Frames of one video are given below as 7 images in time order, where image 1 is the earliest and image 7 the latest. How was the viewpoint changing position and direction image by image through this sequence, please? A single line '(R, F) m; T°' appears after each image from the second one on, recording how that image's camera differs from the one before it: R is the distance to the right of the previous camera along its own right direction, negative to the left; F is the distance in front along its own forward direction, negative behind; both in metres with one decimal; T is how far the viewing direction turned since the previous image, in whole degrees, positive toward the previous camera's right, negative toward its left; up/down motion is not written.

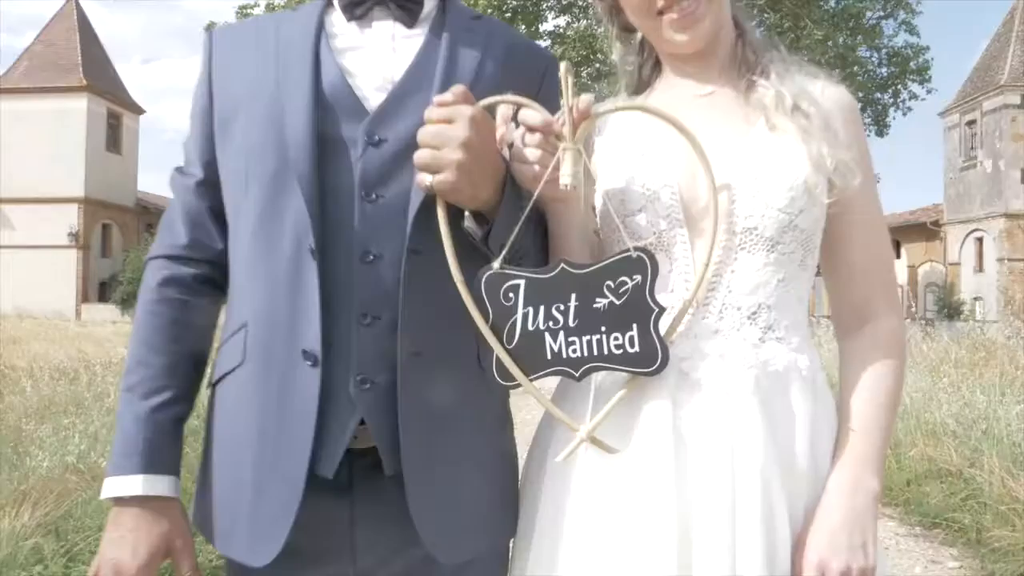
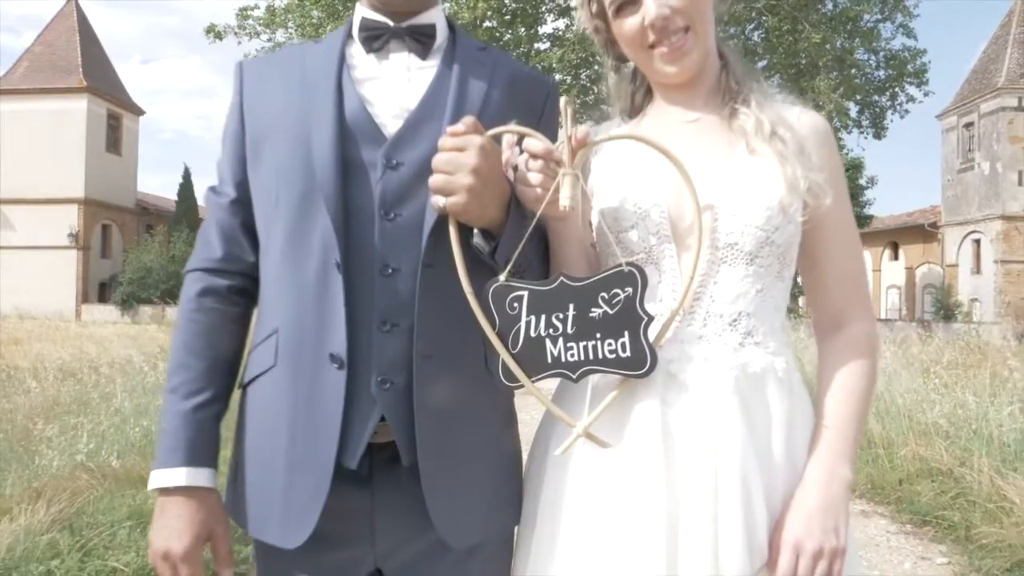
(0.0, -0.2) m; 0°
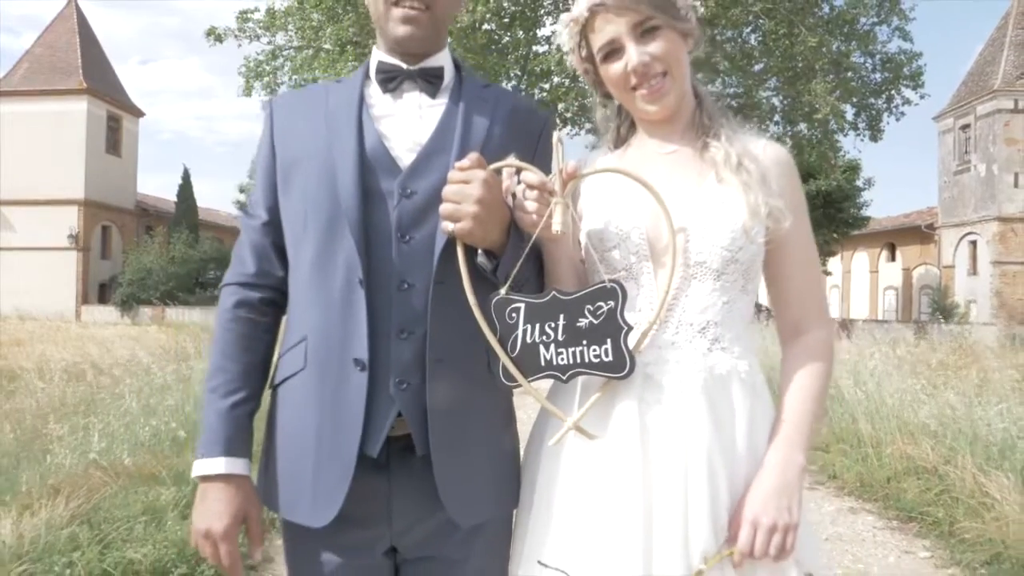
(0.0, -0.3) m; 0°
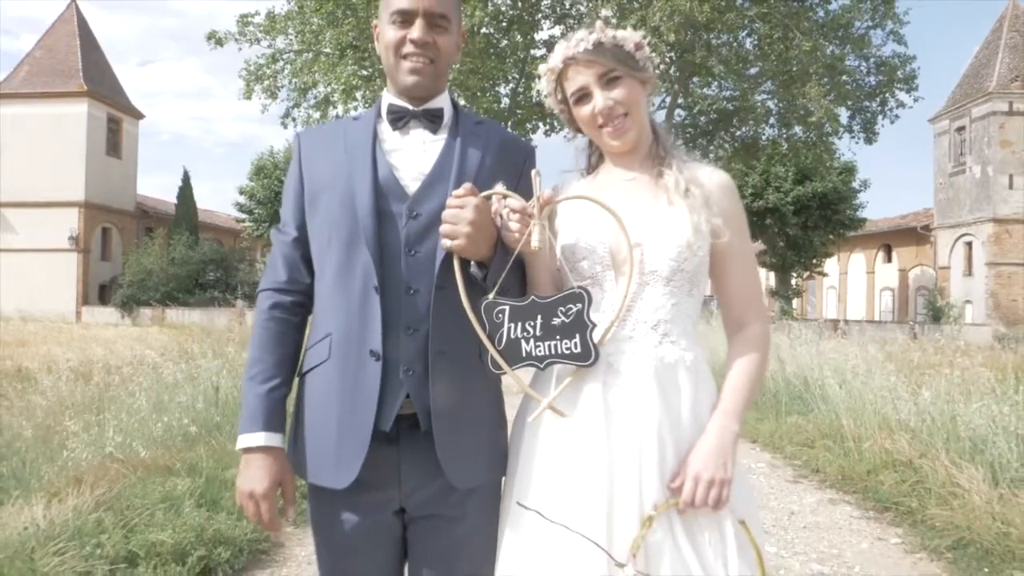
(0.0, -0.5) m; 0°
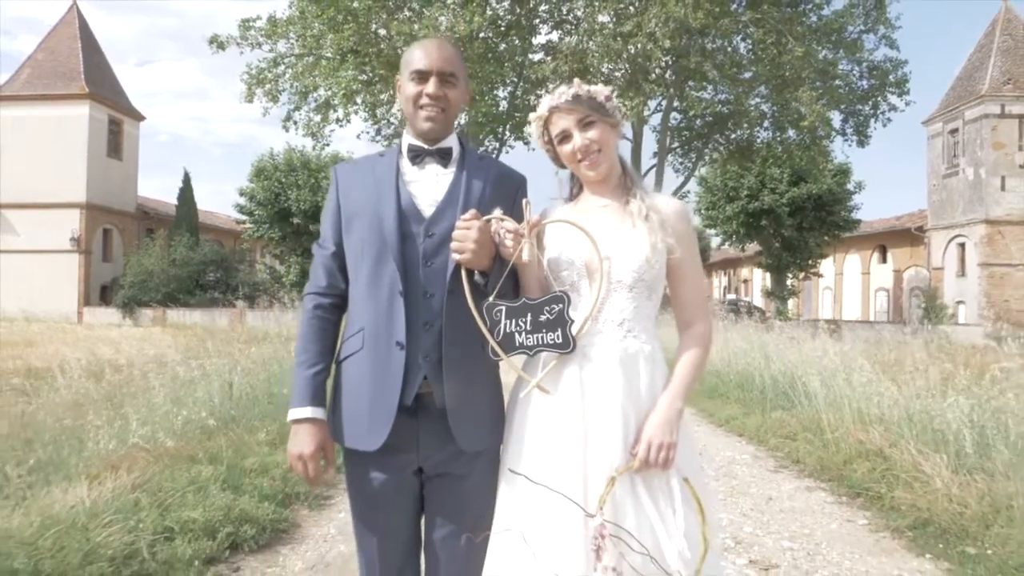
(0.0, -0.7) m; 0°
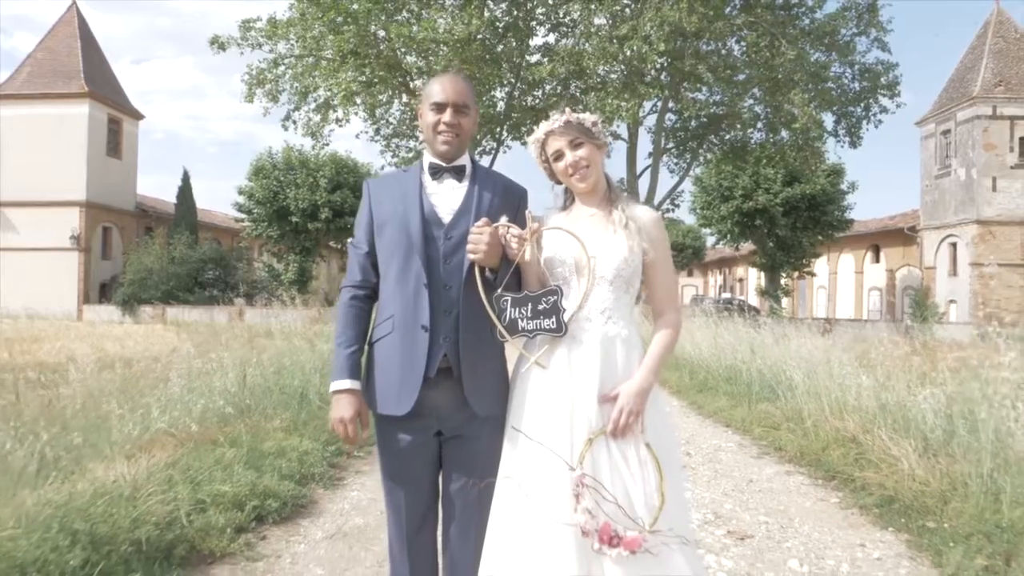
(0.0, -0.7) m; 0°
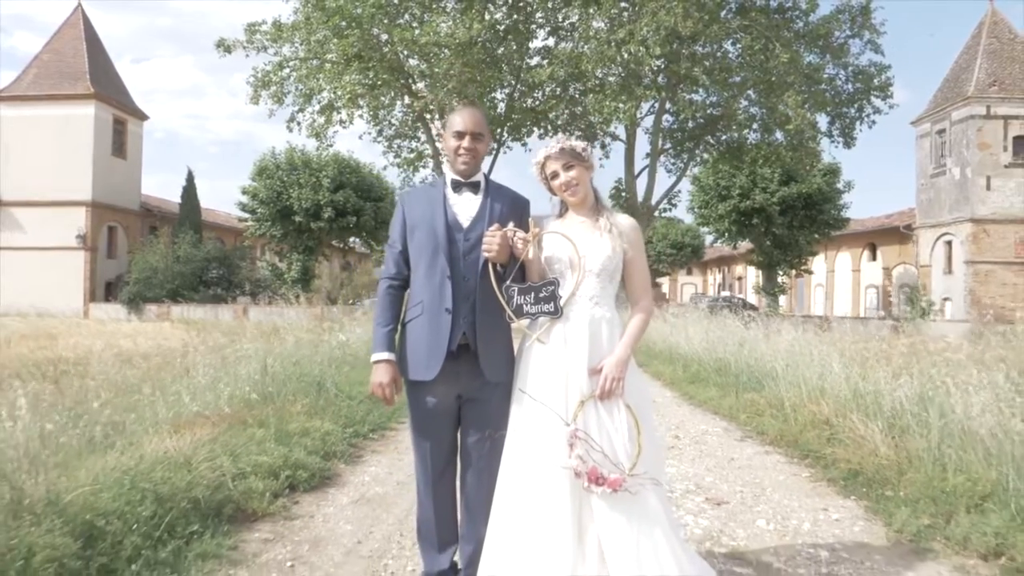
(0.0, -1.0) m; 0°
